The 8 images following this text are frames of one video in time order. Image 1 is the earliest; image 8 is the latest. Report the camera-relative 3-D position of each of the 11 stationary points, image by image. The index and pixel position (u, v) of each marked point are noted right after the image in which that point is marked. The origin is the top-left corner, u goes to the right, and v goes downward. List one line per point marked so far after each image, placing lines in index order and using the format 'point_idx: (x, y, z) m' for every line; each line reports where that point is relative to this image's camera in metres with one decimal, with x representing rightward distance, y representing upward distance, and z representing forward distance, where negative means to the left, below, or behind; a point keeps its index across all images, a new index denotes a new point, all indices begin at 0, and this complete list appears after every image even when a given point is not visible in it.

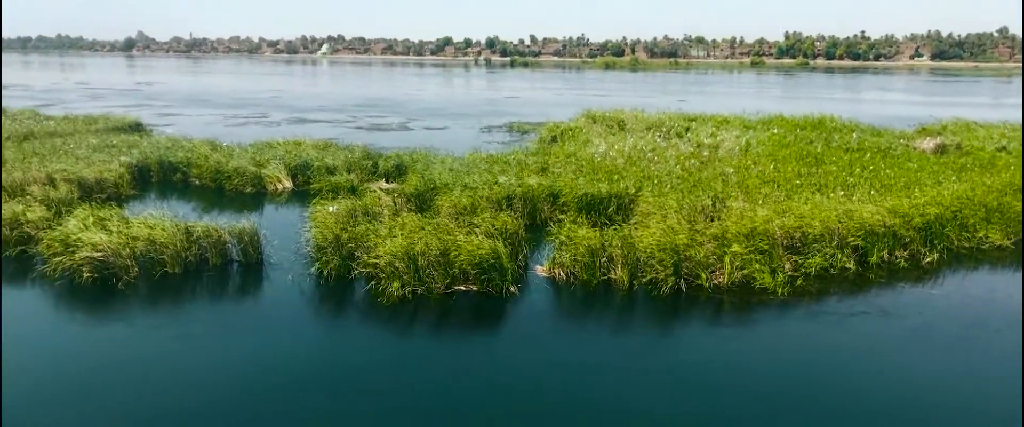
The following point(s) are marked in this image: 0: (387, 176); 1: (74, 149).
0: (-2.8, +0.8, +17.7) m
1: (-10.7, +1.6, +20.0) m
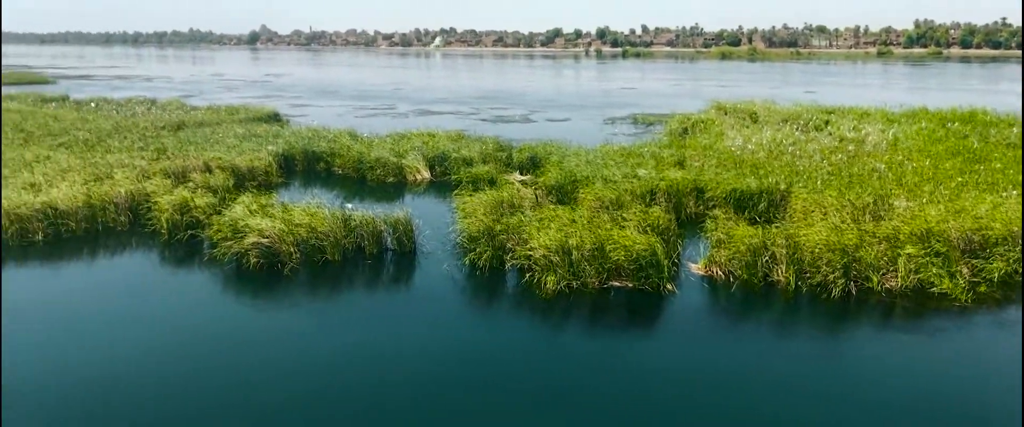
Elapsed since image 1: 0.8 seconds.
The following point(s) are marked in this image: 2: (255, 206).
0: (+0.2, +1.0, +17.7) m
1: (-7.4, +1.9, +21.1) m
2: (-3.9, +0.1, +12.5) m
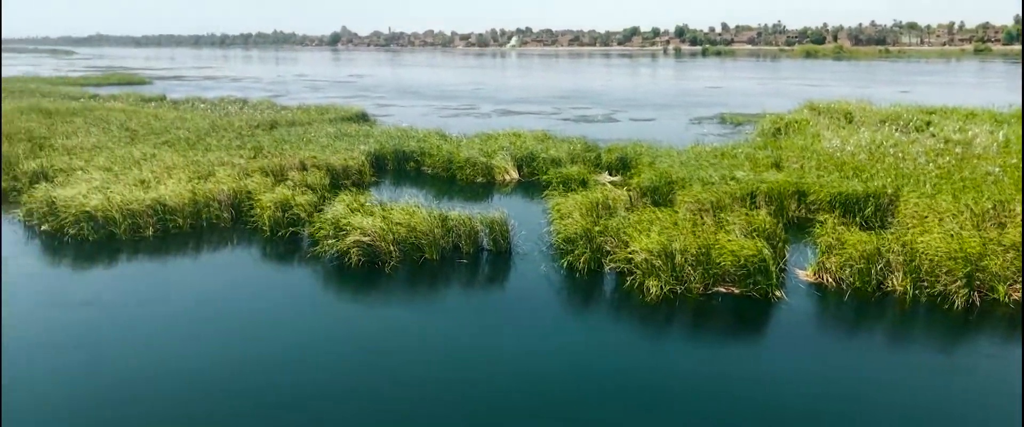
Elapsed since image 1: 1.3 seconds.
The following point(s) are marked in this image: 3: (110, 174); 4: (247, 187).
0: (+2.1, +1.0, +17.5) m
1: (-5.1, +2.0, +21.5) m
2: (-2.4, +0.1, +12.7) m
3: (-7.4, +0.7, +15.1) m
4: (-4.6, +0.5, +14.3) m
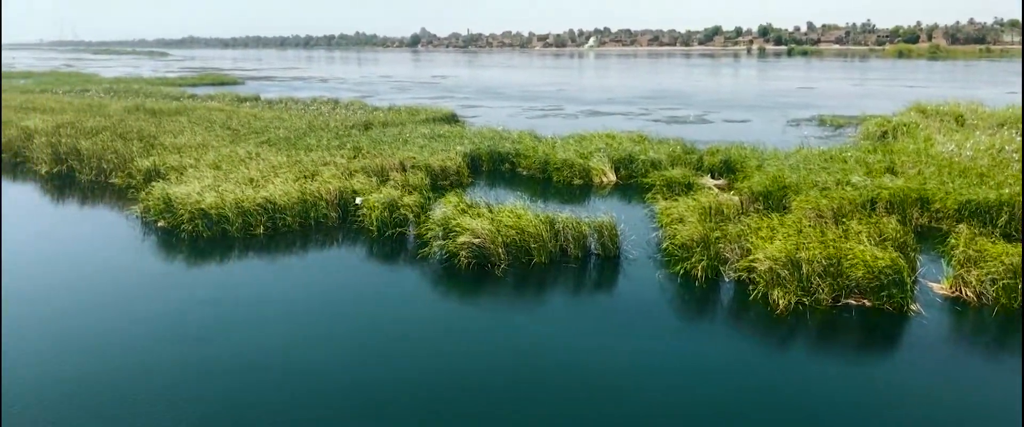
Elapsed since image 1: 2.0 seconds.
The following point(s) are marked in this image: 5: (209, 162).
0: (+4.2, +0.9, +17.0) m
1: (-2.6, +2.0, +21.6) m
2: (-0.8, +0.1, +12.6) m
3: (-5.5, +0.8, +15.5) m
4: (-2.8, +0.5, +14.5) m
5: (-6.2, +1.0, +16.6) m
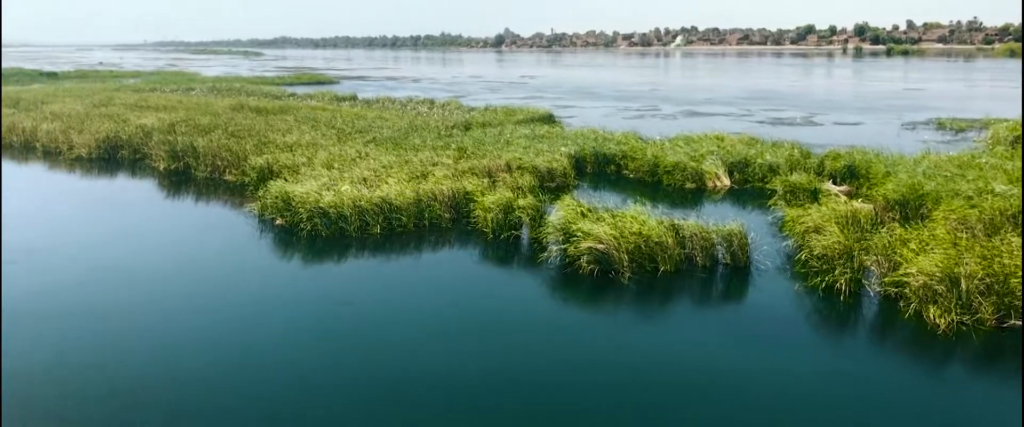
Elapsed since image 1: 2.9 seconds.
0: (+6.4, +0.7, +16.1) m
1: (+0.1, +2.0, +21.4) m
2: (+1.0, +0.1, +12.3) m
3: (-3.4, +0.8, +15.6) m
4: (-0.8, +0.5, +14.3) m
5: (-4.0, +1.1, +16.8) m
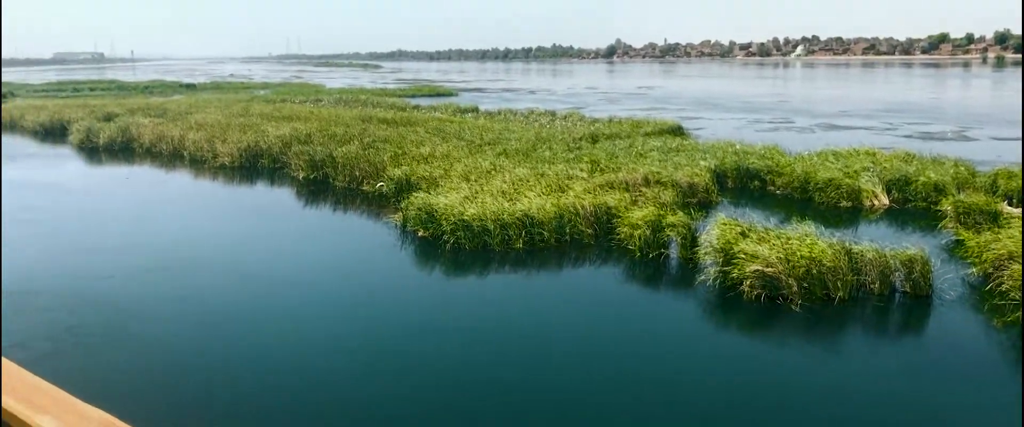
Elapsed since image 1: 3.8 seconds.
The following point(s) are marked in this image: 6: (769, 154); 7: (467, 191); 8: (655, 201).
0: (+9.1, +0.3, +14.7) m
1: (+3.5, +1.6, +20.8) m
2: (+3.2, -0.2, +11.6) m
3: (-0.7, +0.6, +15.4) m
4: (+1.7, +0.2, +13.8) m
5: (-1.1, +0.8, +16.7) m
6: (+5.9, +1.4, +18.8) m
7: (-0.8, +0.4, +14.7) m
8: (+2.4, +0.2, +14.0) m
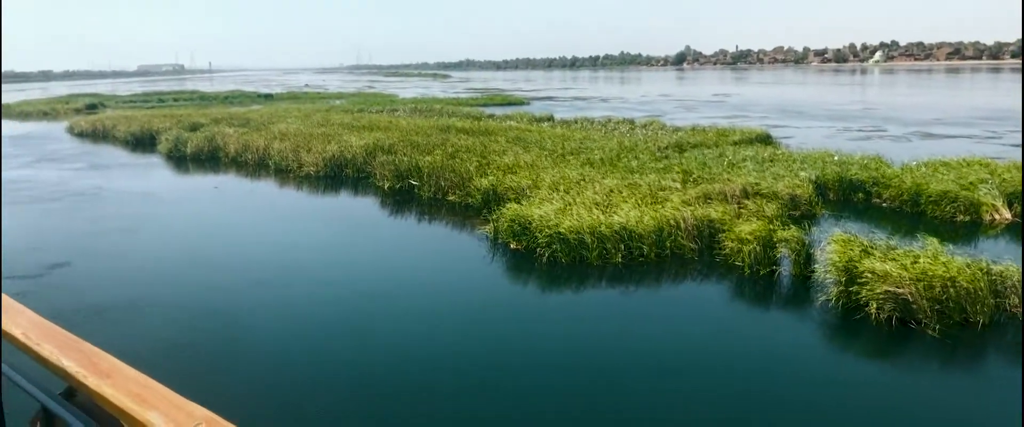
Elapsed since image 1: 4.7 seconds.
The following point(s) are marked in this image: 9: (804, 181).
0: (+10.7, 0.0, +13.5) m
1: (+5.7, +1.3, +20.0) m
2: (+4.6, -0.4, +10.8) m
3: (+1.0, +0.3, +15.0) m
4: (+3.2, 0.0, +13.2) m
5: (+0.7, +0.6, +16.3) m
6: (+7.9, +1.1, +17.8) m
7: (+0.8, +0.2, +14.2) m
8: (+4.0, 0.0, +13.3) m
9: (+6.0, +0.7, +16.7) m
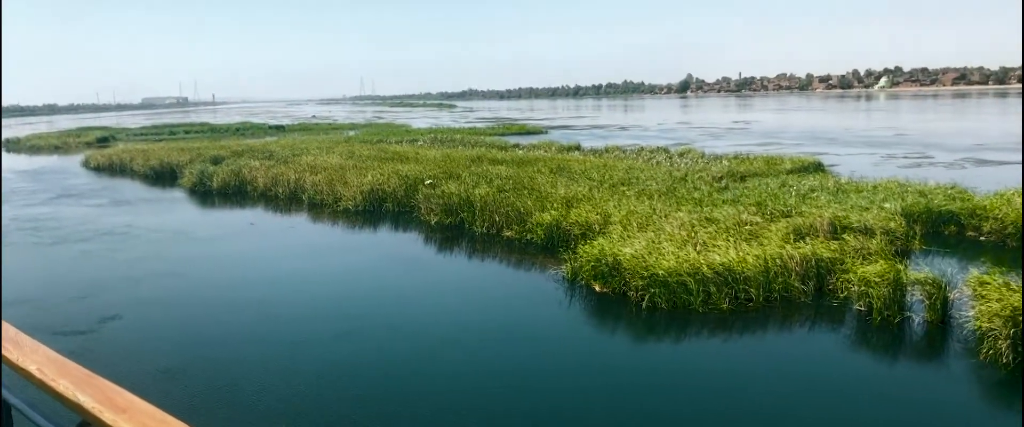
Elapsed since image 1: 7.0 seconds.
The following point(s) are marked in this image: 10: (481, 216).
0: (+12.0, -0.5, +12.2) m
1: (+7.0, +0.5, +18.8) m
2: (+5.9, -0.9, +9.6) m
3: (+2.3, -0.3, +13.8) m
4: (+4.6, -0.6, +12.0) m
5: (+2.0, -0.1, +15.0) m
6: (+9.2, +0.4, +16.6) m
7: (+2.1, -0.4, +13.0) m
8: (+5.4, -0.6, +12.1) m
9: (+7.3, 0.0, +15.5) m
10: (-0.7, -0.1, +18.0) m
